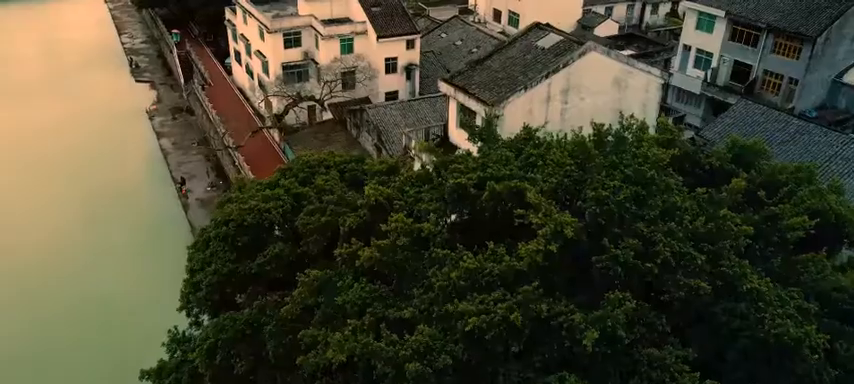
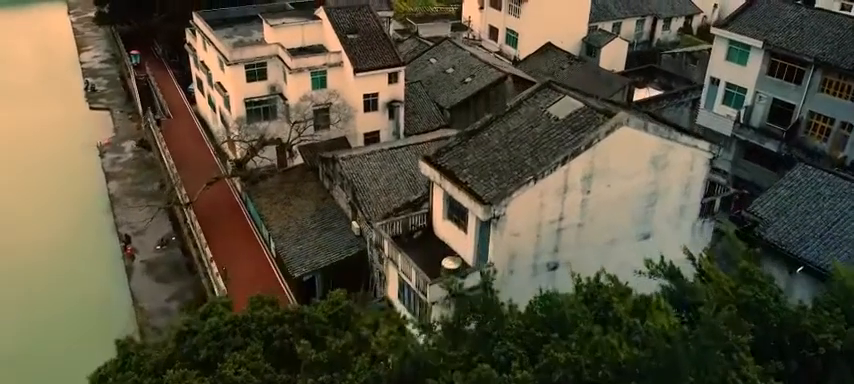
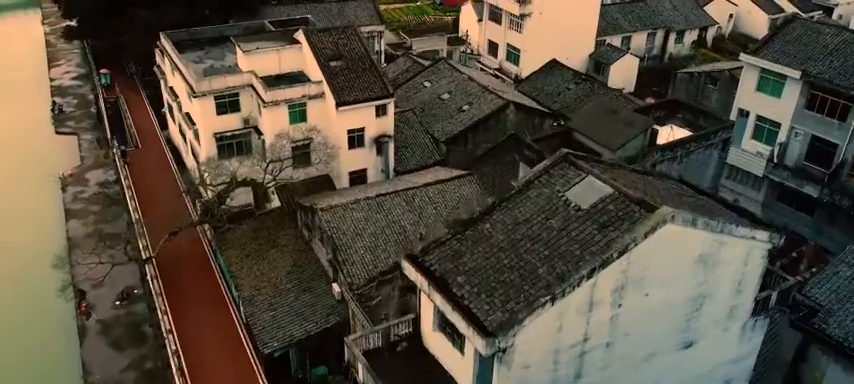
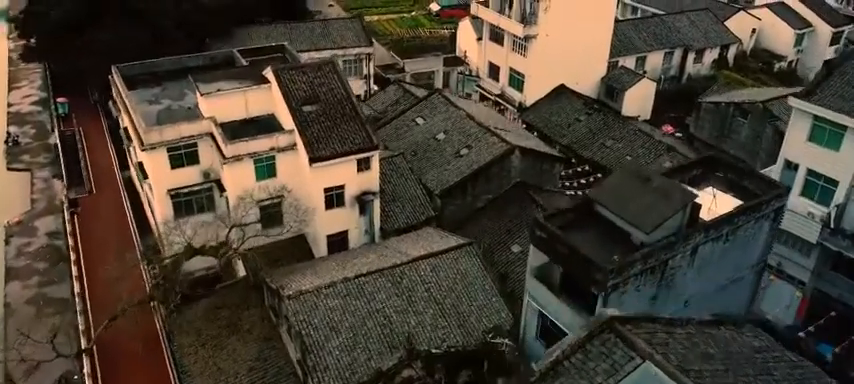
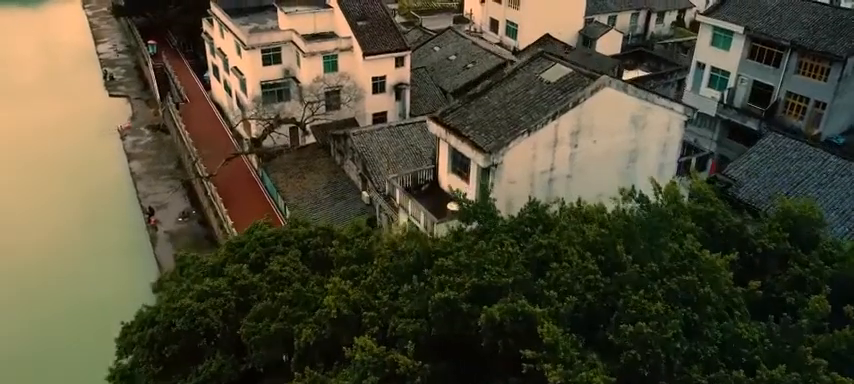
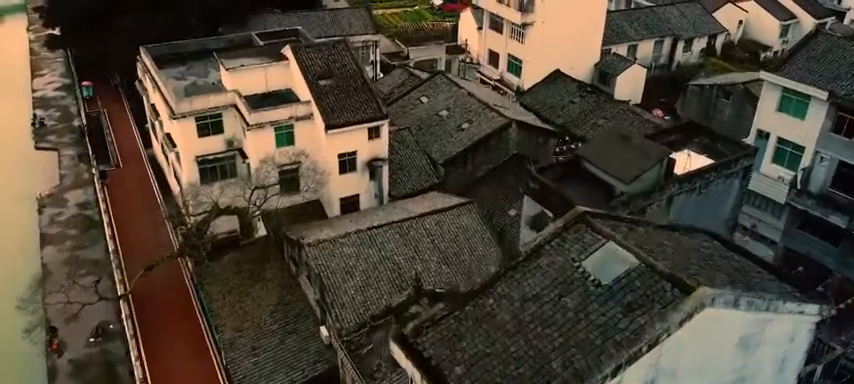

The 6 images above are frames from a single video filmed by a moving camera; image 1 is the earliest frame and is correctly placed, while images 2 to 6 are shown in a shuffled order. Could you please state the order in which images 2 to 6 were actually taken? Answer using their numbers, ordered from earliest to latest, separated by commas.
5, 2, 3, 6, 4
